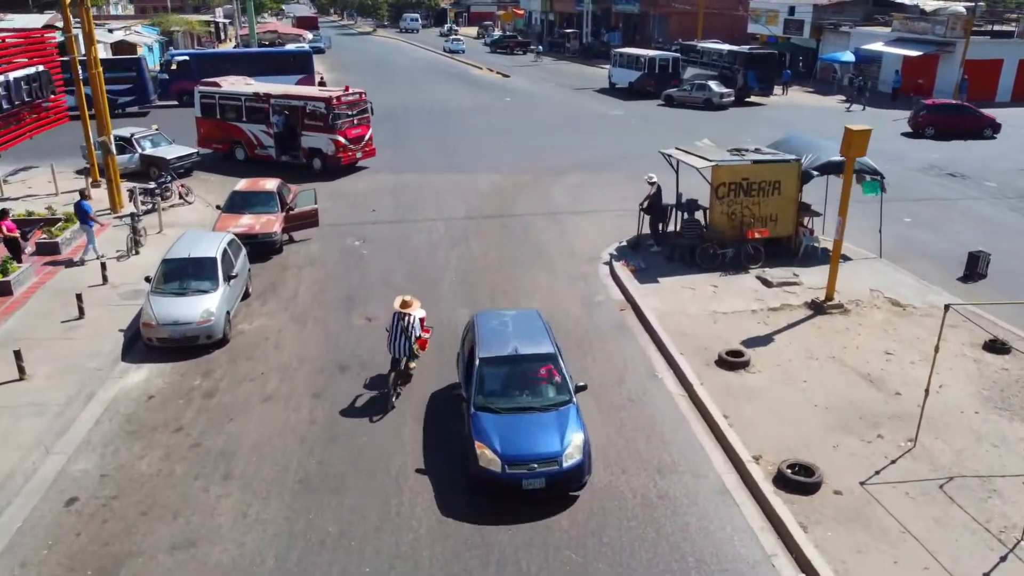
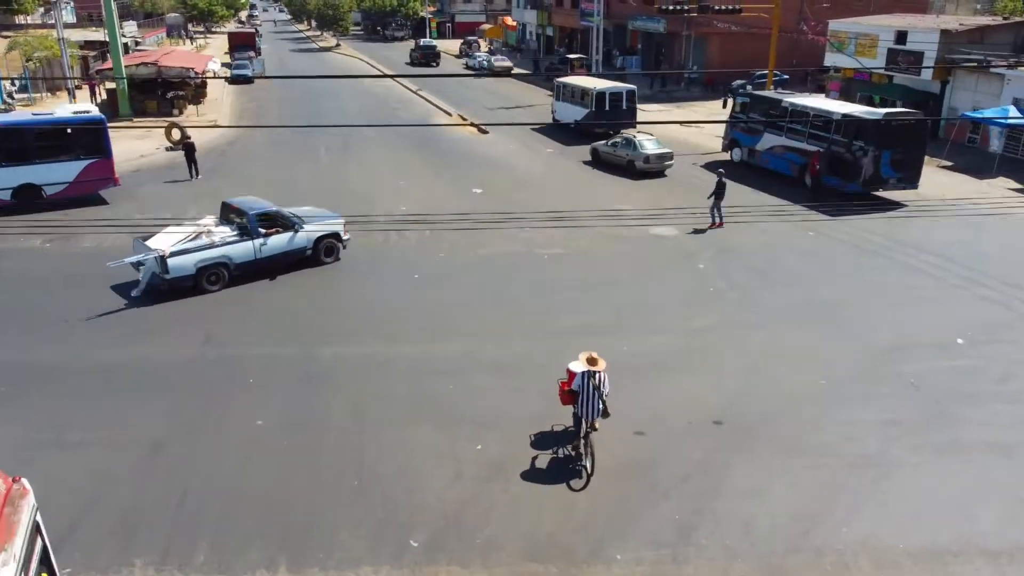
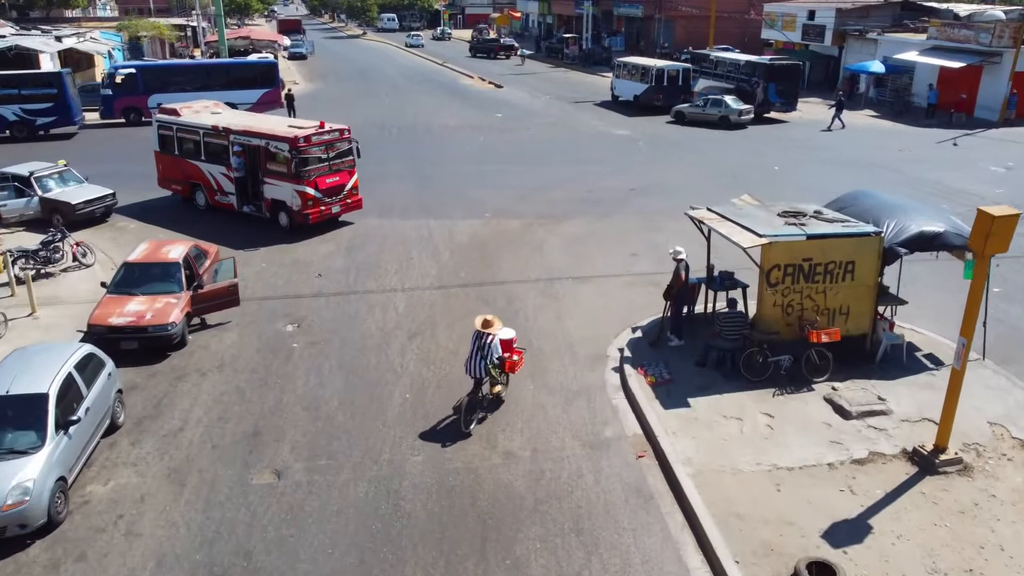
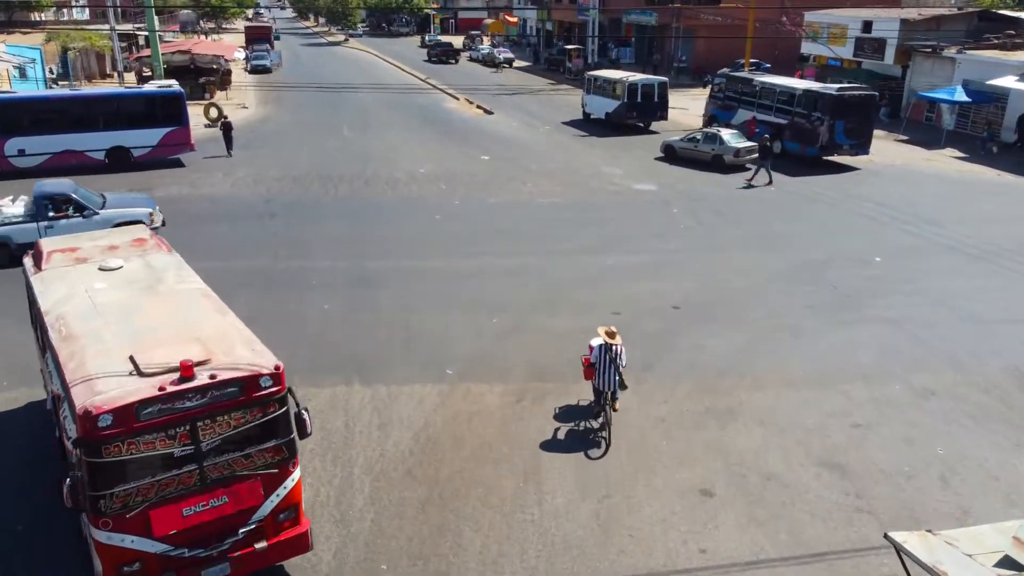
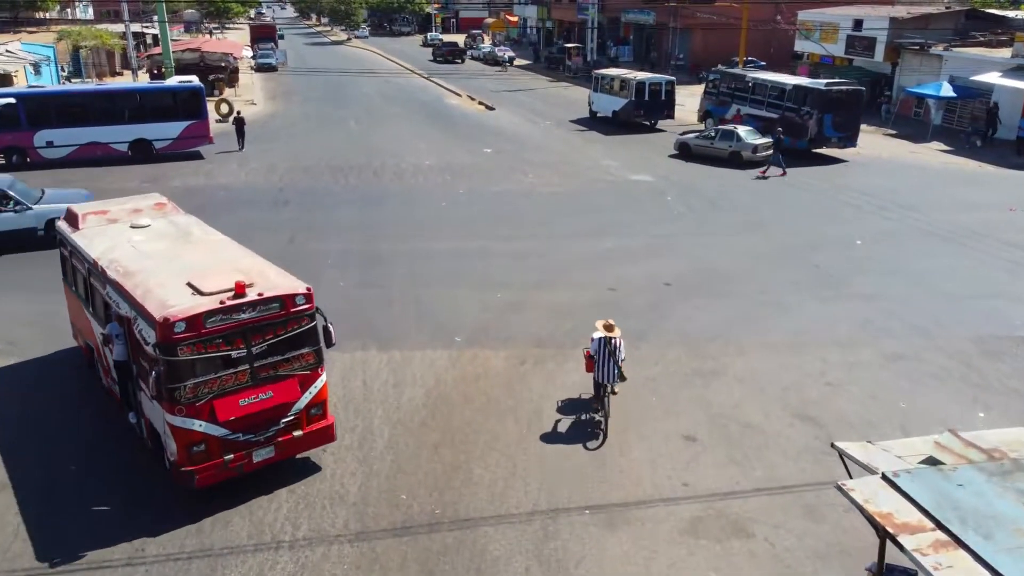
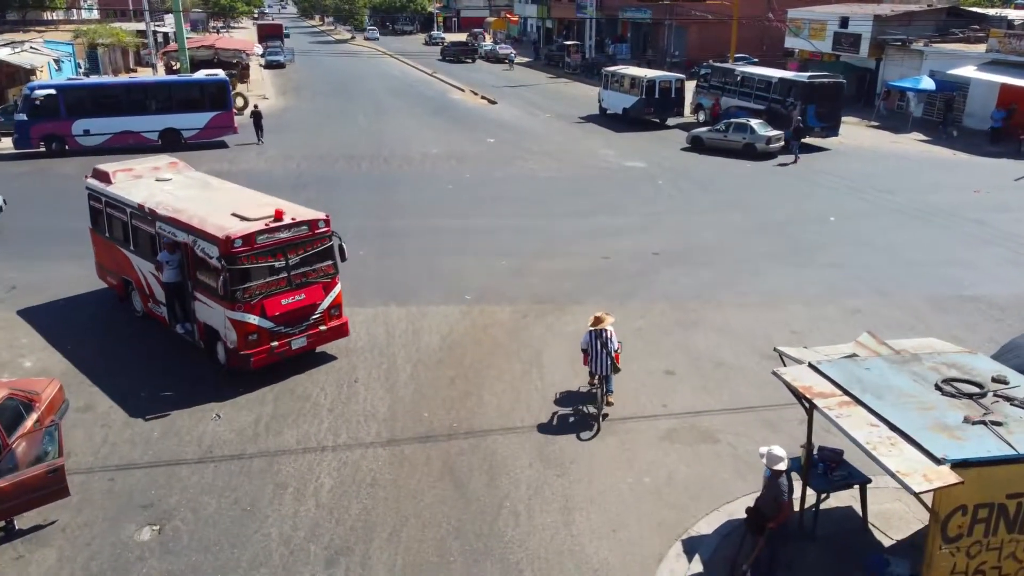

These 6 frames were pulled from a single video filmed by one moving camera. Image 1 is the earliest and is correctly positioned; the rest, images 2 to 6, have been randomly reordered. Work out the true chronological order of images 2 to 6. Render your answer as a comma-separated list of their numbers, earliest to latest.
3, 6, 5, 4, 2
